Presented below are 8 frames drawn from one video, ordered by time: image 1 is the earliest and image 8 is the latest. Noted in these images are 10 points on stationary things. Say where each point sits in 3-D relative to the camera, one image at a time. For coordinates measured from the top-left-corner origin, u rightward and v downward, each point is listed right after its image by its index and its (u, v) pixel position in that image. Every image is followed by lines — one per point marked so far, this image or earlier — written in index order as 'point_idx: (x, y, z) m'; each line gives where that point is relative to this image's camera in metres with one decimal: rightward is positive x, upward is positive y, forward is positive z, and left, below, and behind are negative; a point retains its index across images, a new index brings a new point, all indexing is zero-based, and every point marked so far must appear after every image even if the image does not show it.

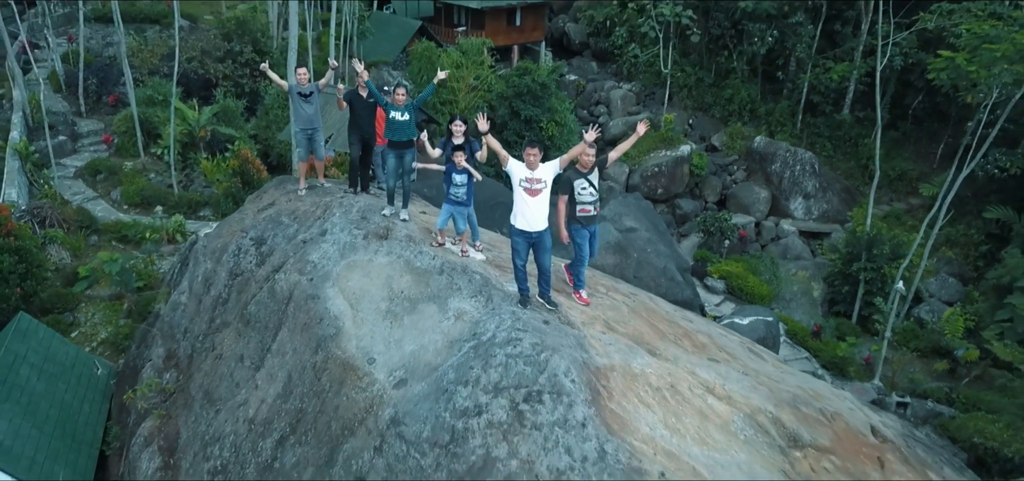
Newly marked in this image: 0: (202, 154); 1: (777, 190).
0: (-4.1, +1.2, +10.4) m
1: (+4.7, +0.9, +14.1) m
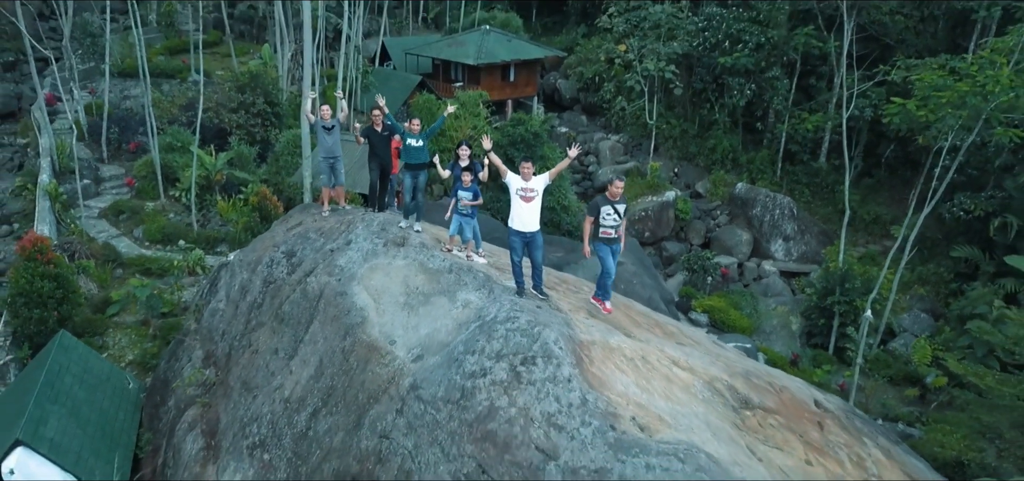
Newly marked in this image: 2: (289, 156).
0: (-4.1, +0.6, +11.2) m
1: (+4.7, +0.2, +14.9) m
2: (-3.3, +1.2, +11.6) m
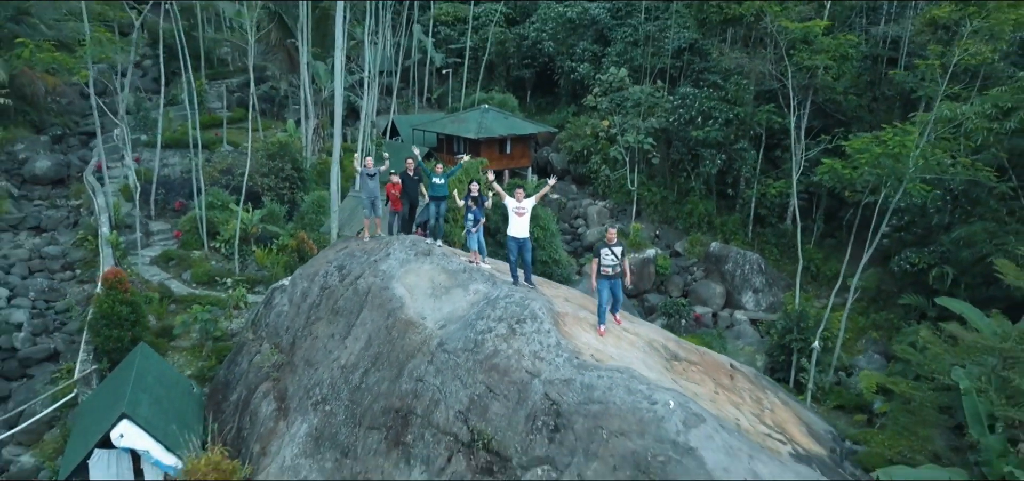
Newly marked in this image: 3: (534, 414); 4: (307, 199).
0: (-4.2, -0.1, +12.9) m
1: (+4.6, -0.9, +16.5) m
2: (-3.3, +0.5, +13.3) m
3: (+0.1, -1.1, +5.3) m
4: (-3.6, +0.7, +14.0) m
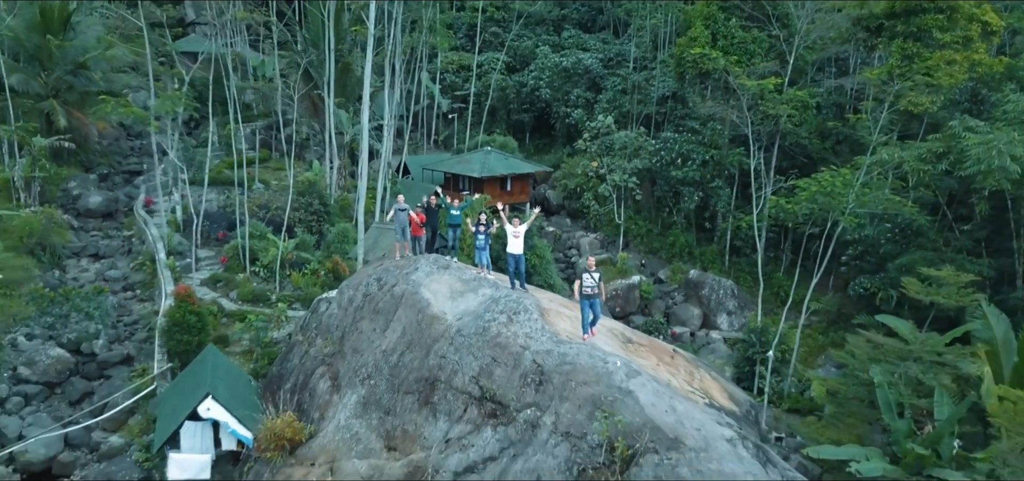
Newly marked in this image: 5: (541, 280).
0: (-4.2, -0.6, +14.9) m
1: (+4.6, -1.6, +18.5) m
2: (-3.3, 0.0, +15.4) m
3: (+0.1, -1.2, +7.3) m
4: (-3.6, +0.2, +16.1) m
5: (+0.6, -0.8, +15.2) m
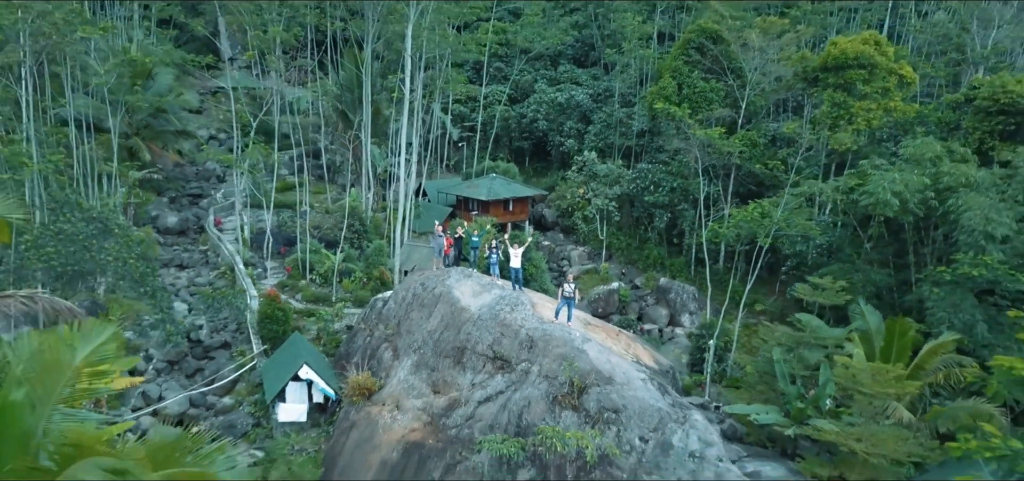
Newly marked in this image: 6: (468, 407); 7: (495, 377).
0: (-4.2, -0.9, +19.1) m
1: (+4.6, -2.0, +22.7) m
2: (-3.3, -0.4, +19.6) m
3: (+0.1, -1.5, +11.4) m
4: (-3.6, -0.1, +20.3) m
5: (+0.6, -1.1, +19.3) m
6: (-0.6, -2.3, +11.1) m
7: (-0.2, -1.9, +11.3) m
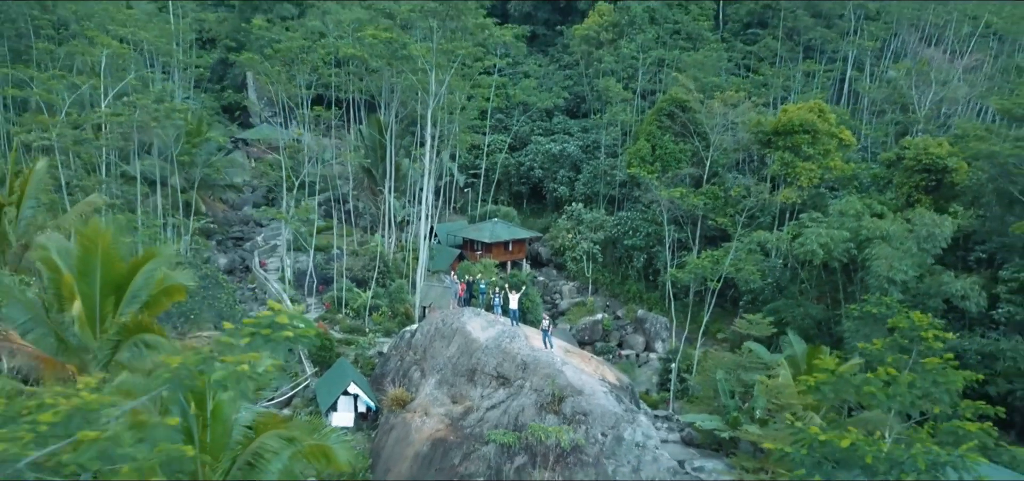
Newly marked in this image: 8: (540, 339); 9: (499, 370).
0: (-4.2, -2.1, +23.2) m
1: (+4.6, -3.3, +26.7) m
2: (-3.3, -1.6, +23.7) m
3: (+0.1, -2.4, +15.5) m
4: (-3.6, -1.4, +24.4) m
5: (+0.6, -2.3, +23.4) m
6: (-0.7, -3.3, +15.1) m
7: (-0.3, -2.9, +15.3) m
8: (+0.6, -2.2, +17.4) m
9: (-0.3, -2.5, +15.7) m
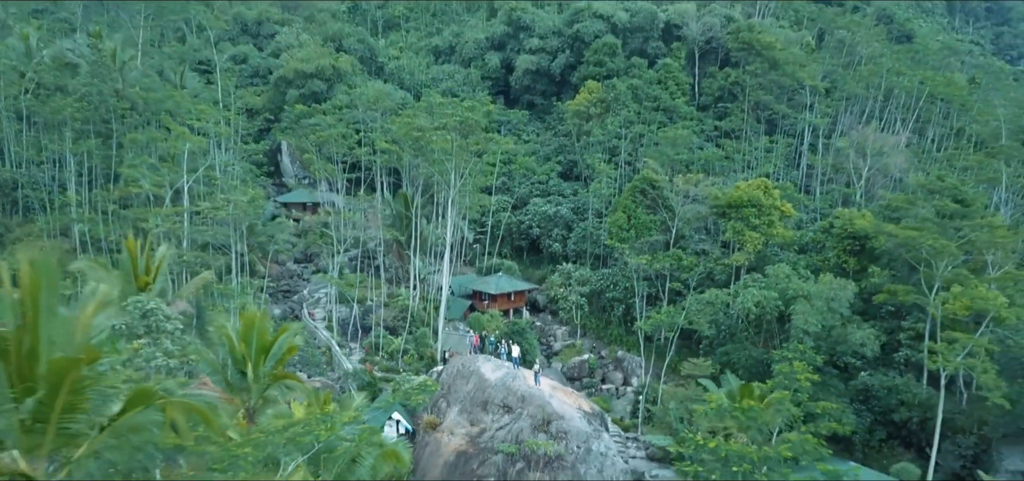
0: (-4.1, -4.2, +29.1) m
1: (+4.7, -5.5, +32.6) m
2: (-3.2, -3.7, +29.7) m
3: (+0.2, -4.3, +21.4) m
4: (-3.5, -3.5, +30.4) m
5: (+0.6, -4.4, +29.4) m
6: (-0.6, -5.1, +21.1) m
7: (-0.2, -4.7, +21.3) m
8: (+0.7, -4.1, +23.3) m
9: (-0.2, -4.4, +21.6) m
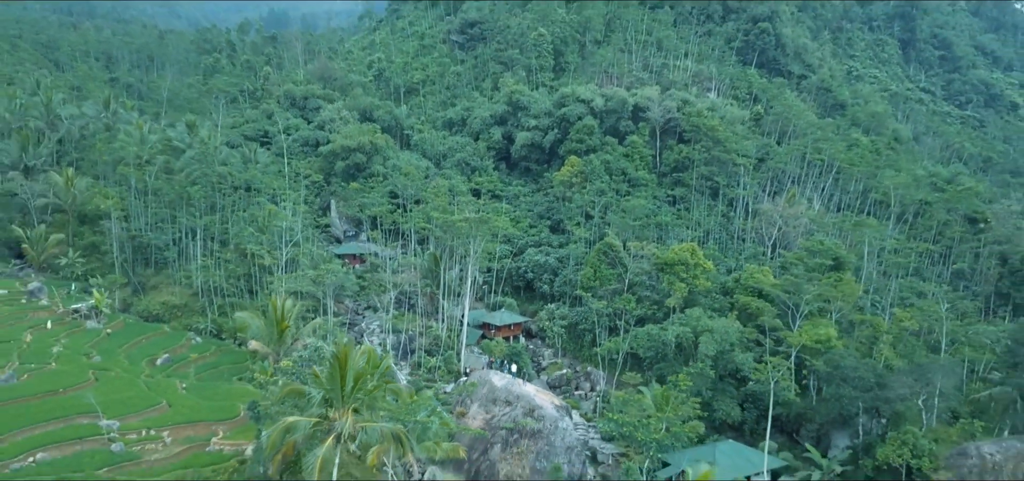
0: (-4.1, -7.0, +42.6) m
1: (+4.7, -8.3, +46.1) m
2: (-3.3, -6.5, +43.1) m
3: (+0.1, -6.9, +34.9) m
4: (-3.6, -6.3, +43.9) m
5: (+0.6, -7.2, +42.8) m
6: (-0.6, -7.7, +34.5) m
7: (-0.2, -7.3, +34.7) m
8: (+0.6, -6.7, +36.8) m
9: (-0.2, -7.0, +35.1) m
